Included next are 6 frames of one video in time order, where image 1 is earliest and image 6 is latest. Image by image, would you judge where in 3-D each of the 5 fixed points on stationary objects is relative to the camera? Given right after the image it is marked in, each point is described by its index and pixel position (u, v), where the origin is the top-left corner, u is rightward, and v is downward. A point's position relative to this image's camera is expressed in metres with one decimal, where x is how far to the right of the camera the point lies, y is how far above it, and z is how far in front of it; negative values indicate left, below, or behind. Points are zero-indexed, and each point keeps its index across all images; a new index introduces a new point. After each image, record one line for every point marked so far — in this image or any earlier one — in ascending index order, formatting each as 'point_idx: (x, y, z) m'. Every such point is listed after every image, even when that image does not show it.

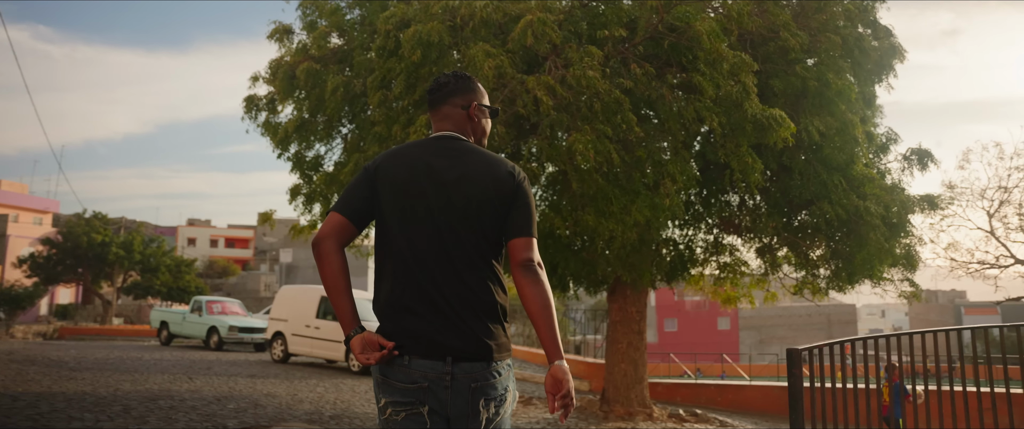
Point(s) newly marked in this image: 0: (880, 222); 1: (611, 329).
0: (+6.6, -0.1, +14.0) m
1: (+2.0, -2.3, +16.1) m
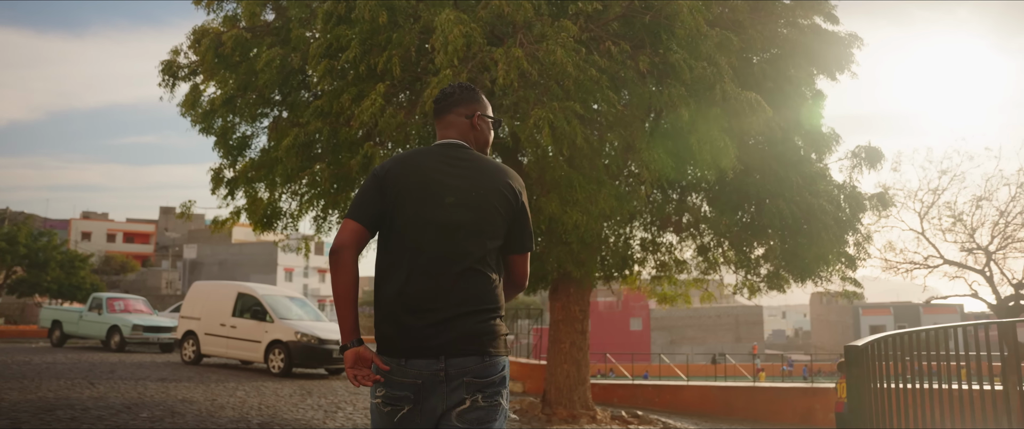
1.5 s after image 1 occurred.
0: (+5.6, -0.1, +13.9) m
1: (+0.8, -2.2, +15.5) m
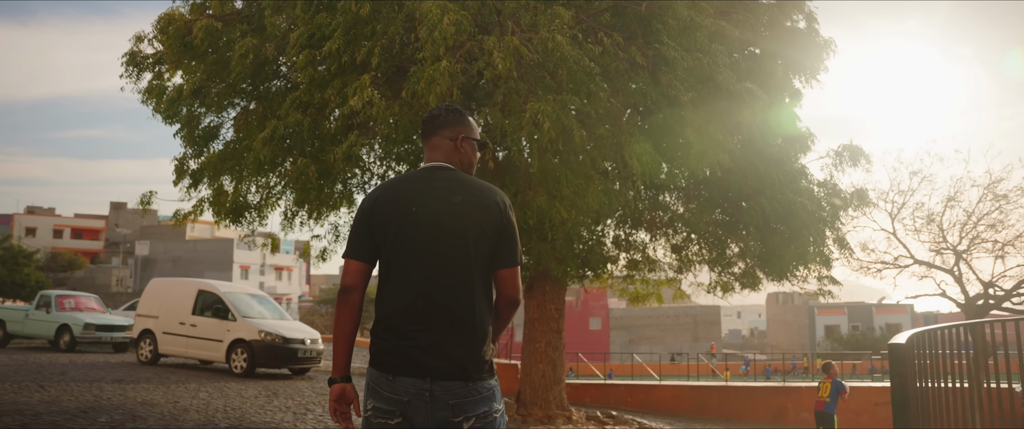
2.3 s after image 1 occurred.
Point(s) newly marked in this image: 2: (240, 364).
0: (+5.2, -0.1, +13.9) m
1: (+0.3, -2.2, +15.2) m
2: (-5.9, -3.2, +17.2) m
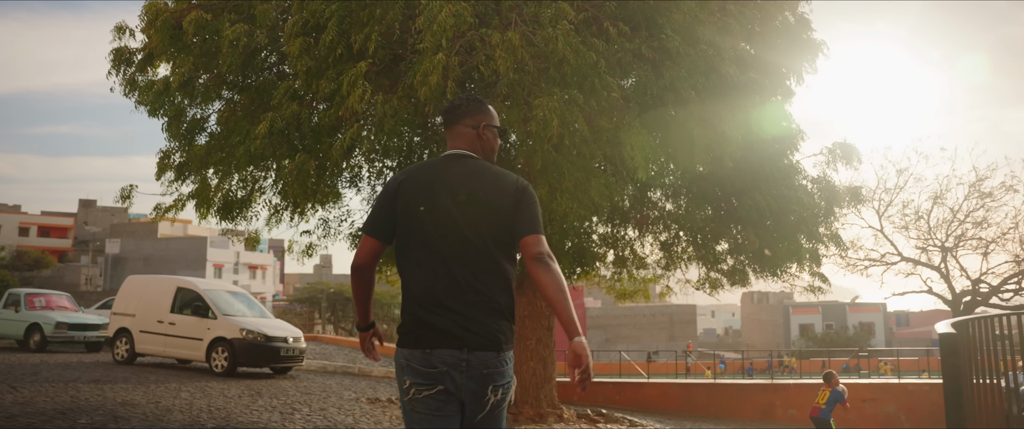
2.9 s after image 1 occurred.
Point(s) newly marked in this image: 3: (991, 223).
0: (+5.1, 0.0, +13.8) m
1: (+0.1, -2.1, +14.9) m
2: (-6.2, -3.1, +16.8) m
3: (+10.3, -0.2, +17.0) m
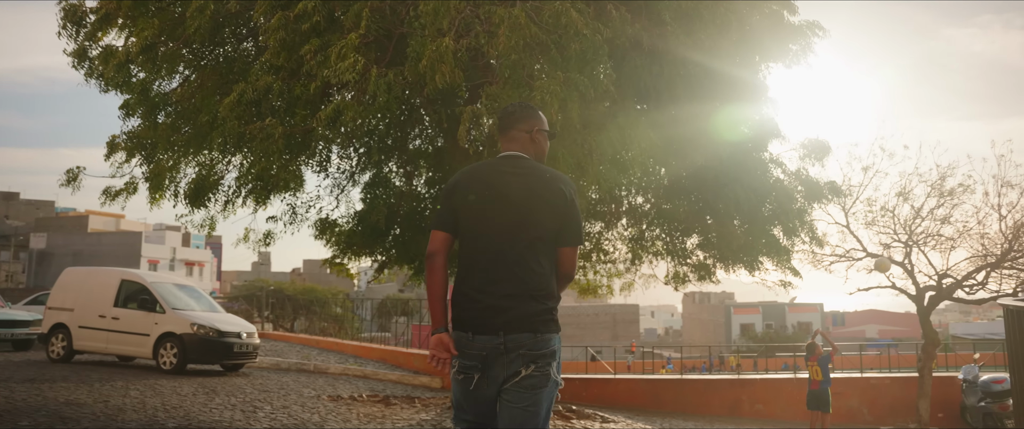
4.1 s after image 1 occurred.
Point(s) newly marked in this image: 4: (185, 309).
0: (+4.7, +0.1, +13.7) m
1: (-0.4, -1.9, +14.4) m
2: (-6.8, -2.9, +15.8) m
3: (+9.6, -0.1, +17.3) m
4: (-6.8, -2.0, +16.5) m
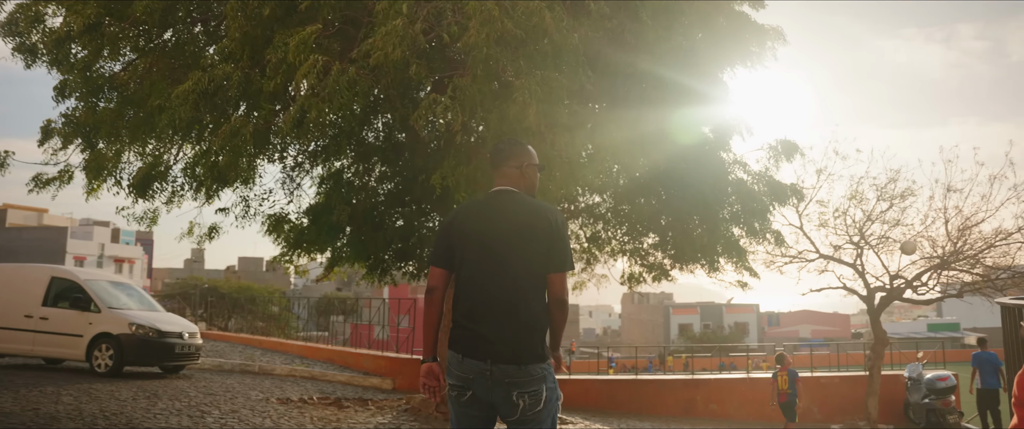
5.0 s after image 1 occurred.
0: (+4.0, +0.1, +13.7) m
1: (-1.1, -1.8, +14.0) m
2: (-7.6, -2.8, +14.8) m
3: (+8.7, -0.2, +17.7) m
4: (-7.7, -1.8, +15.6) m
